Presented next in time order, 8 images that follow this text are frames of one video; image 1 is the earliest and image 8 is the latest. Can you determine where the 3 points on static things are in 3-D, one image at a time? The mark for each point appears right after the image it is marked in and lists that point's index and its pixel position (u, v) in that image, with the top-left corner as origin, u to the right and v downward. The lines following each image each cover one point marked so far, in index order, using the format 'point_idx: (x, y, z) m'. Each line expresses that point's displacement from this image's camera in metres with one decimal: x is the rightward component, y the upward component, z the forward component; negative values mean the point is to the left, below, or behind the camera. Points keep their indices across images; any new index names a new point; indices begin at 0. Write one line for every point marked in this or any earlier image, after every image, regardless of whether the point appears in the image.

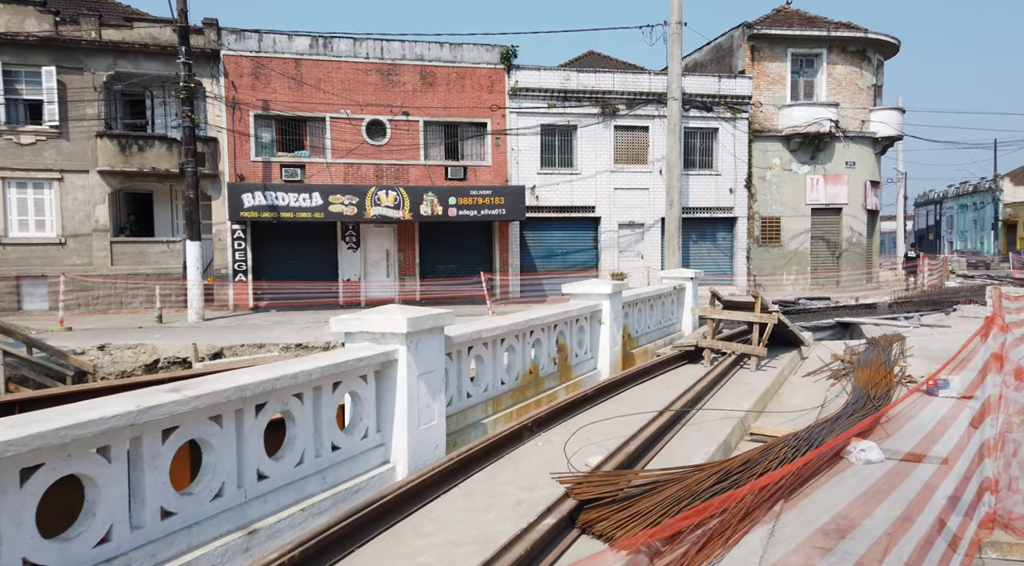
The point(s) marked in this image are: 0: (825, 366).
0: (+3.8, -1.0, +10.1) m
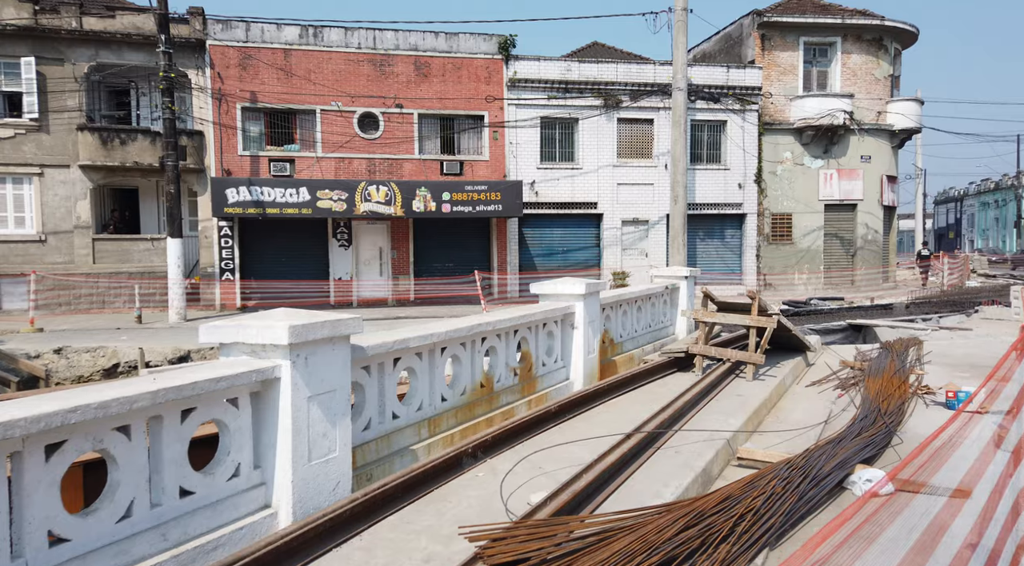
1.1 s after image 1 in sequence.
0: (+3.5, -1.0, +9.2) m
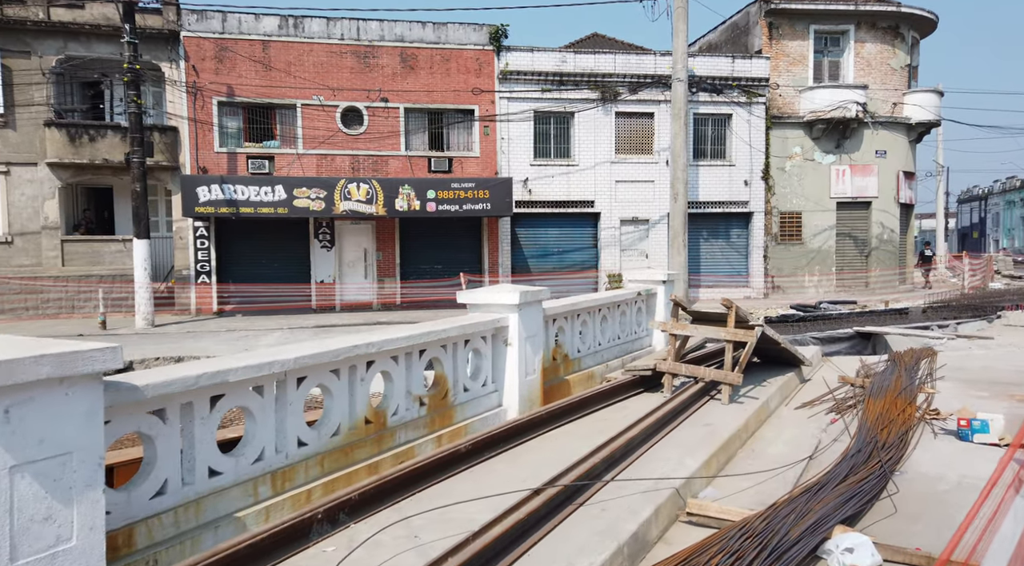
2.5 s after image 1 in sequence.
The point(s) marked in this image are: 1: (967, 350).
0: (+3.0, -1.1, +8.0) m
1: (+6.1, -0.9, +11.2) m
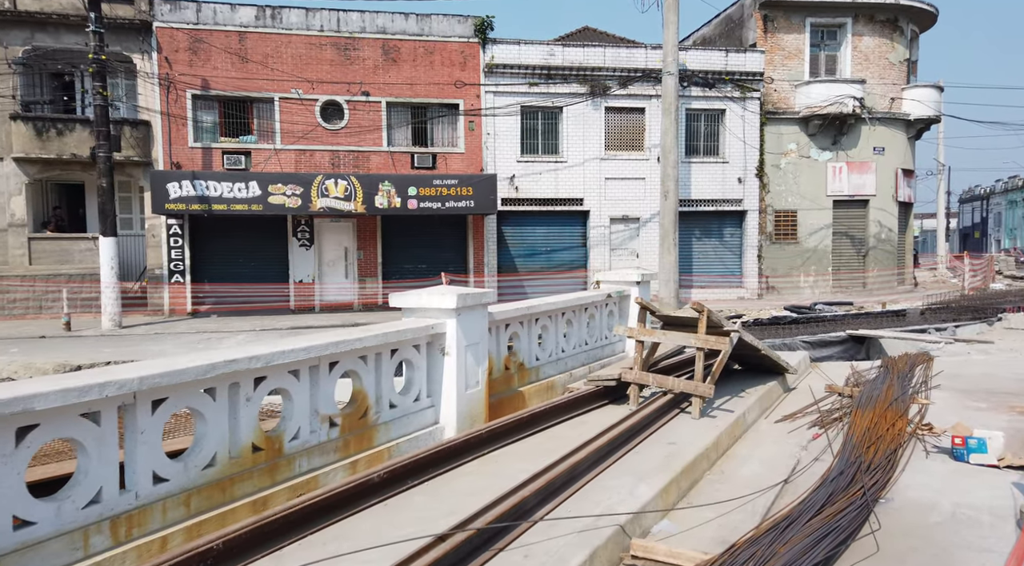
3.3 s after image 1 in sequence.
0: (+2.6, -1.1, +7.4) m
1: (+5.7, -0.9, +10.6) m
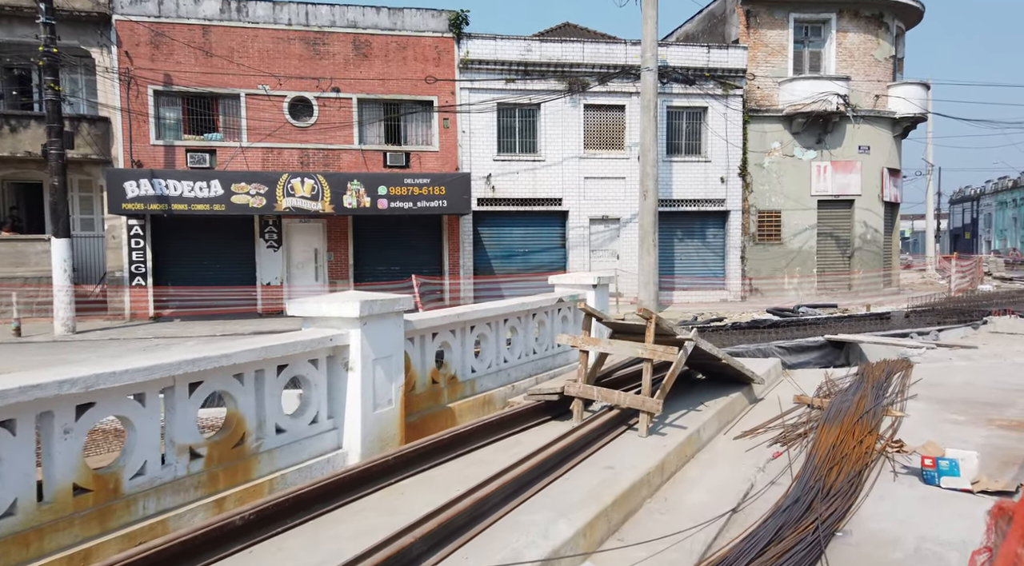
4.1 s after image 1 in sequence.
0: (+2.2, -1.1, +6.8) m
1: (+5.2, -0.9, +10.0) m
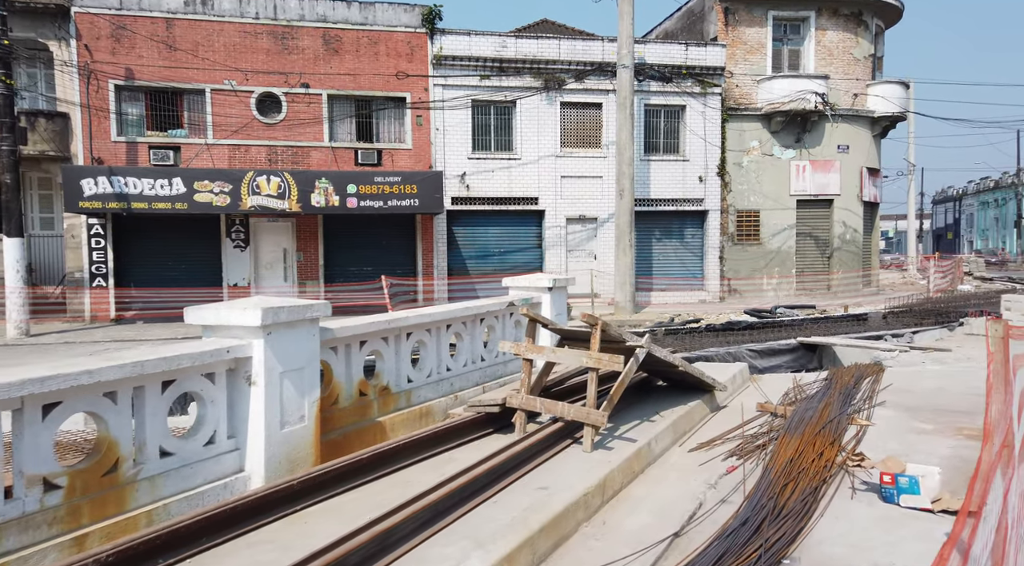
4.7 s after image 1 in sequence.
0: (+1.7, -1.1, +6.5) m
1: (+4.7, -1.0, +9.7) m
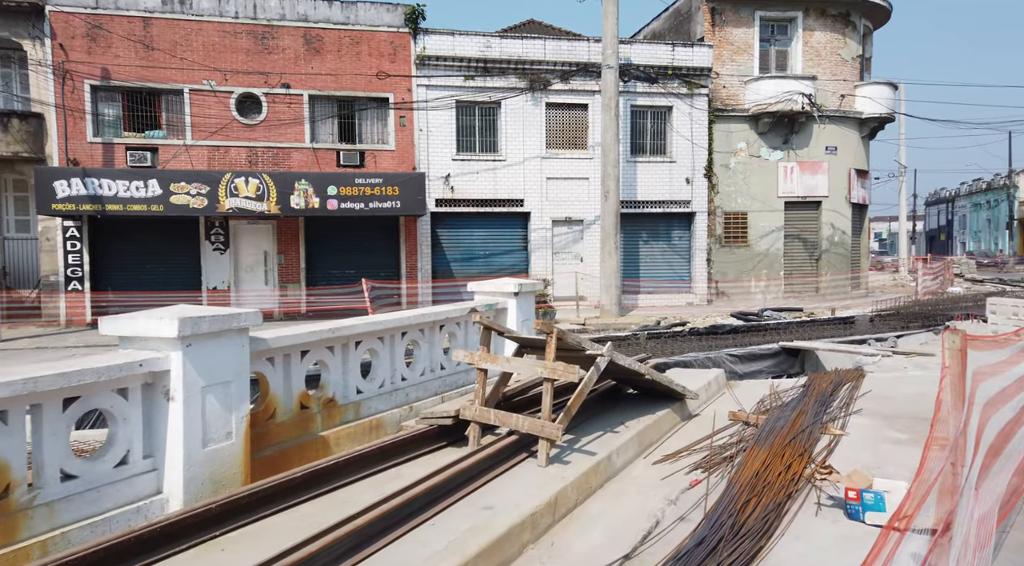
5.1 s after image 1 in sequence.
0: (+1.4, -1.2, +6.3) m
1: (+4.4, -1.0, +9.5) m
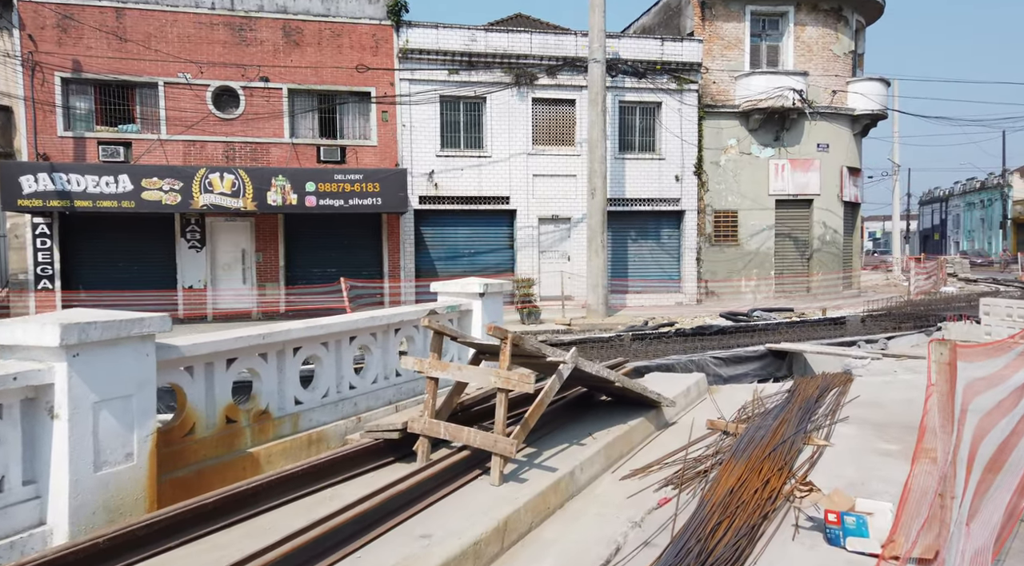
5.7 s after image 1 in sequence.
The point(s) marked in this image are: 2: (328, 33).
0: (+1.2, -1.2, +5.8) m
1: (+4.1, -1.0, +9.1) m
2: (-4.0, +5.4, +18.1) m
